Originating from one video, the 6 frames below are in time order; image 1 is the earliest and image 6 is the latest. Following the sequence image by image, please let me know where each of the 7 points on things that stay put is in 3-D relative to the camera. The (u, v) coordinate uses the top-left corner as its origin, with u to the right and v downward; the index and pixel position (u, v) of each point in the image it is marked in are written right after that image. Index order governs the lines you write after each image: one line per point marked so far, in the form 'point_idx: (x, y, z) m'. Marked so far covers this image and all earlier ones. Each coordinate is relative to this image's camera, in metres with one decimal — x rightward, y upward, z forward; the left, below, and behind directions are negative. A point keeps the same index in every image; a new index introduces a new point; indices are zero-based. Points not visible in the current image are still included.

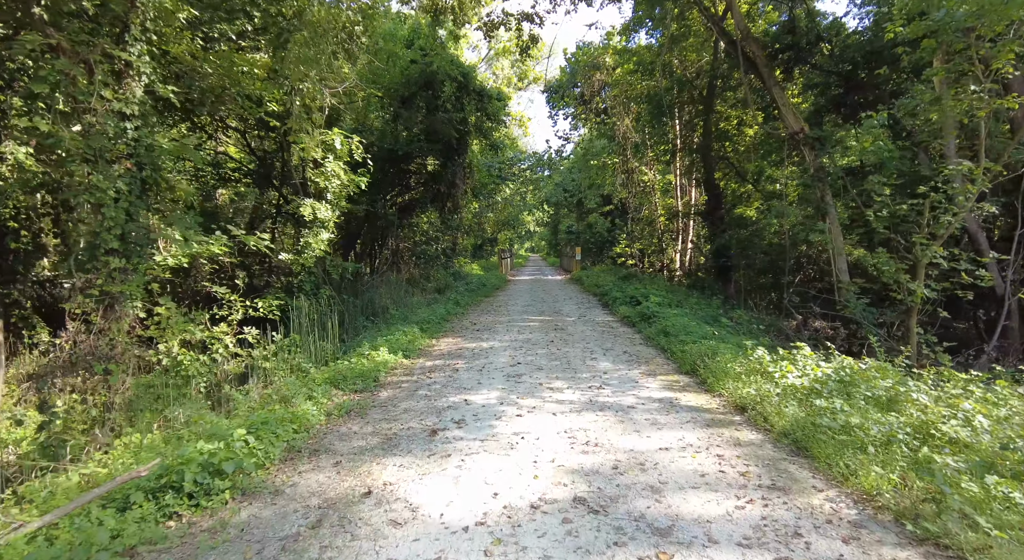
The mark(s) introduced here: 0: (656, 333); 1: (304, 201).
0: (+2.4, -0.9, +9.0) m
1: (-4.5, +1.8, +11.6) m
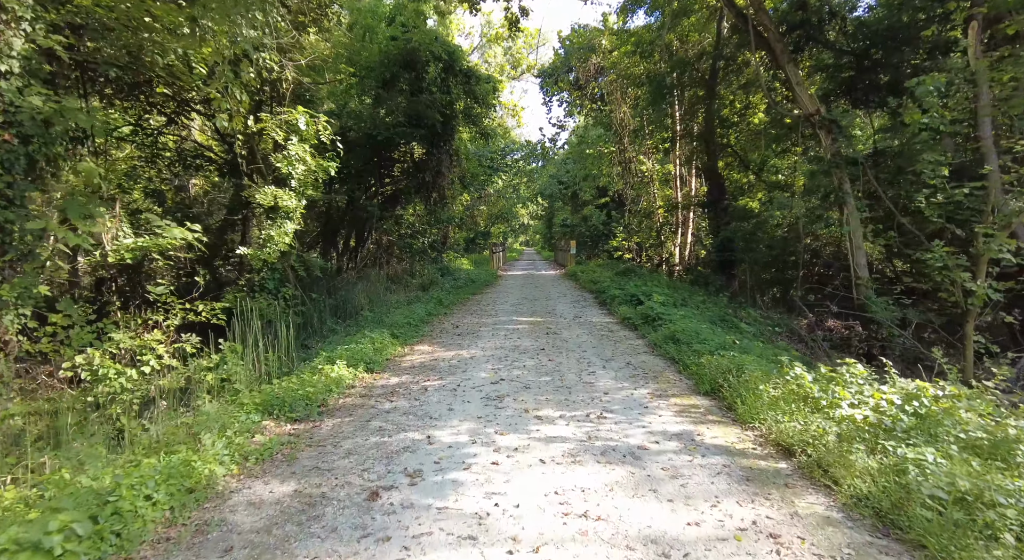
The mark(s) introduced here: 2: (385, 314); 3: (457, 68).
0: (+2.2, -0.9, +7.8) m
1: (-4.8, +1.8, +10.3) m
2: (-2.7, -0.7, +11.1) m
3: (-1.8, +6.9, +17.3) m
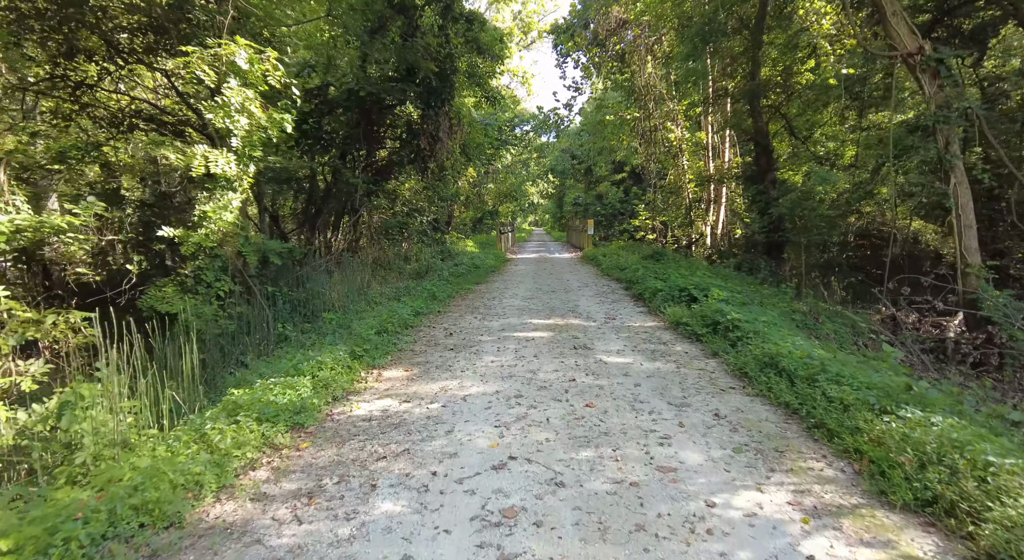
0: (+2.3, -0.8, +5.2) m
1: (-4.6, +1.9, +7.7) m
2: (-2.5, -0.6, +8.6) m
3: (-1.5, +7.3, +14.4) m
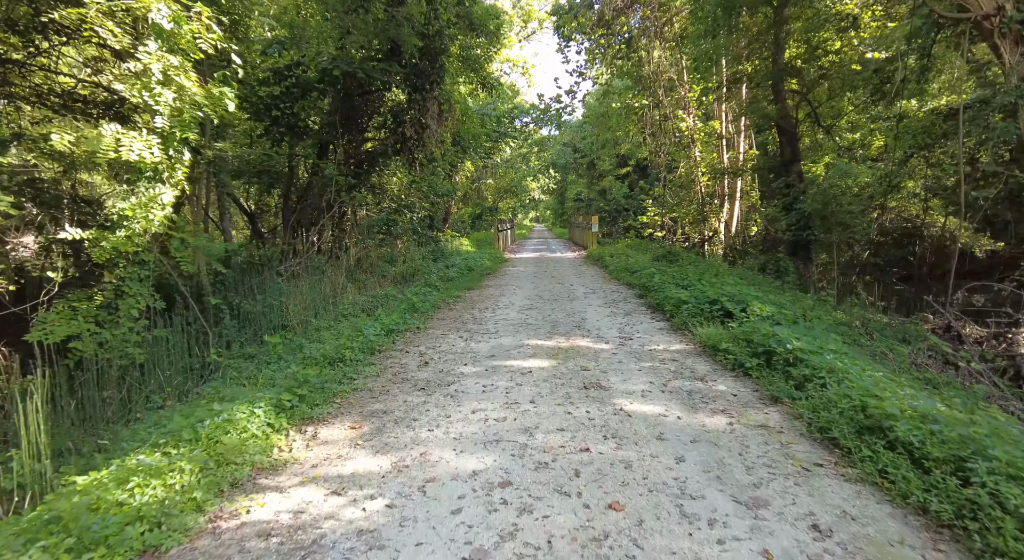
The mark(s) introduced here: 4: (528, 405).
0: (+2.2, -1.0, +3.6) m
1: (-4.7, +1.8, +6.1) m
2: (-2.6, -0.7, +7.0) m
3: (-1.6, +7.2, +12.8) m
4: (+0.1, -1.0, +4.5) m
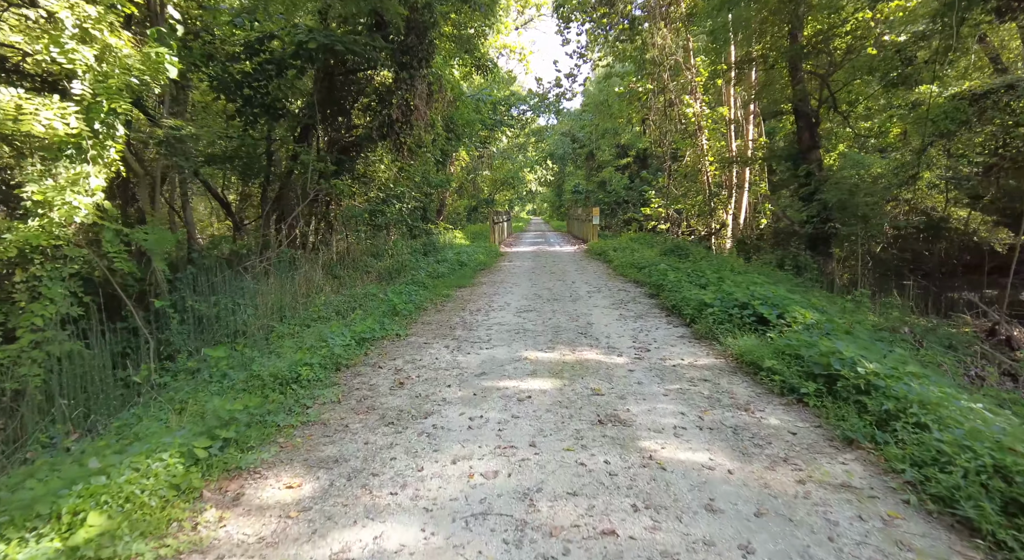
0: (+2.2, -1.1, +2.5) m
1: (-4.8, +1.8, +5.0) m
2: (-2.7, -0.7, +5.9) m
3: (-1.7, +7.2, +11.6) m
4: (+0.1, -1.1, +3.4) m
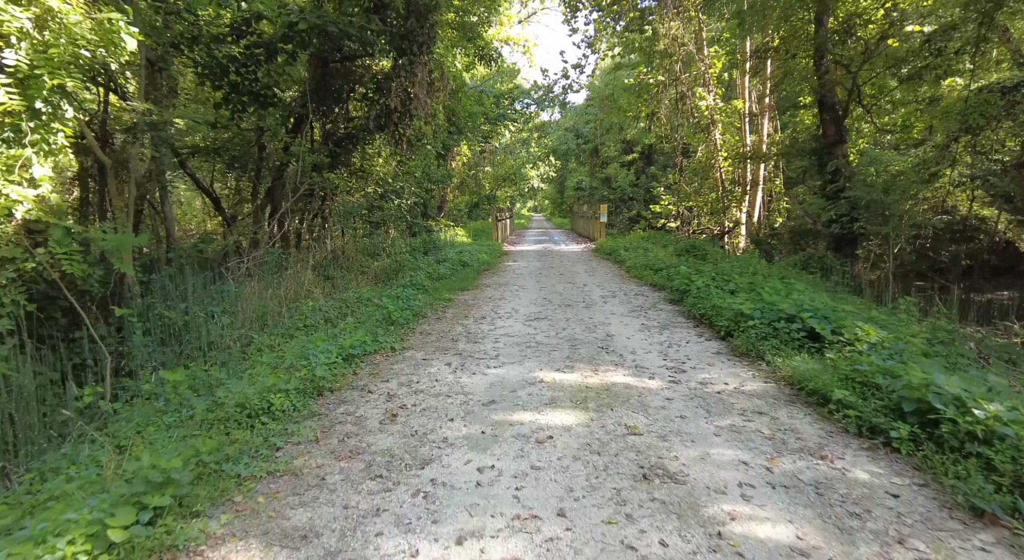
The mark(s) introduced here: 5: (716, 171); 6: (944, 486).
0: (+2.3, -1.2, +1.7) m
1: (-4.6, +1.7, +4.2) m
2: (-2.5, -0.8, +5.1) m
3: (-1.5, +7.2, +10.7) m
4: (+0.2, -1.2, +2.6) m
5: (+7.1, +3.8, +18.5) m
6: (+2.3, -1.1, +2.8) m
